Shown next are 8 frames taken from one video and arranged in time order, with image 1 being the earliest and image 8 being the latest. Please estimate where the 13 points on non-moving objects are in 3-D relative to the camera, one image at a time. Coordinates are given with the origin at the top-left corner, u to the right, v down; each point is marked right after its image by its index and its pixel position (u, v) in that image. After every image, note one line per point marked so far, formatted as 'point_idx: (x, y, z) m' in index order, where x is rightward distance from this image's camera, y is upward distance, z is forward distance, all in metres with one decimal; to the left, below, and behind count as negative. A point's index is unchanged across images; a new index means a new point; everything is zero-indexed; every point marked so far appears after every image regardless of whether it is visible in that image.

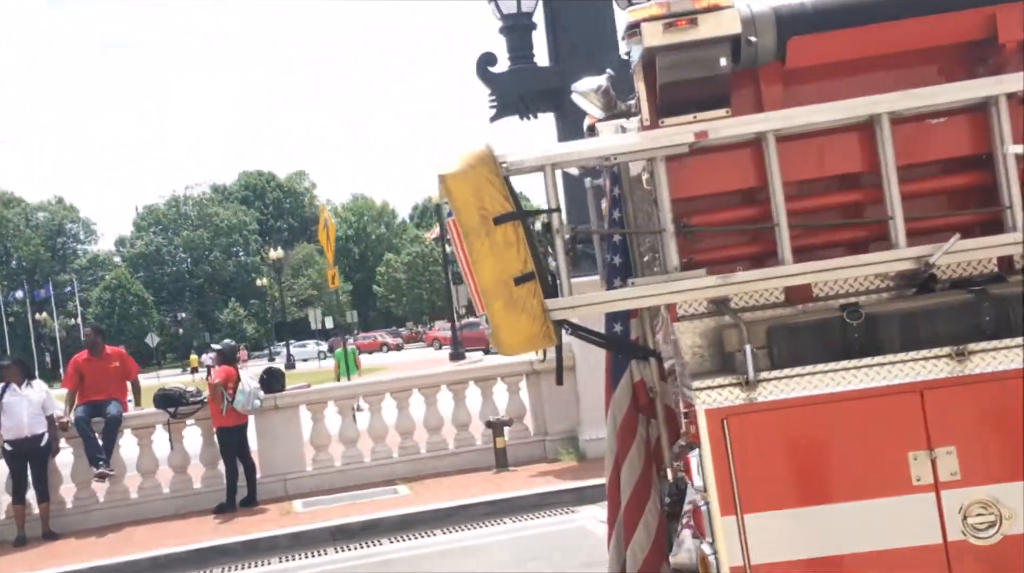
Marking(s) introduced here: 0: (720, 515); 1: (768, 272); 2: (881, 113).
0: (+0.7, -0.8, +3.7) m
1: (+0.9, +0.1, +3.8) m
2: (+1.2, +0.6, +3.7) m
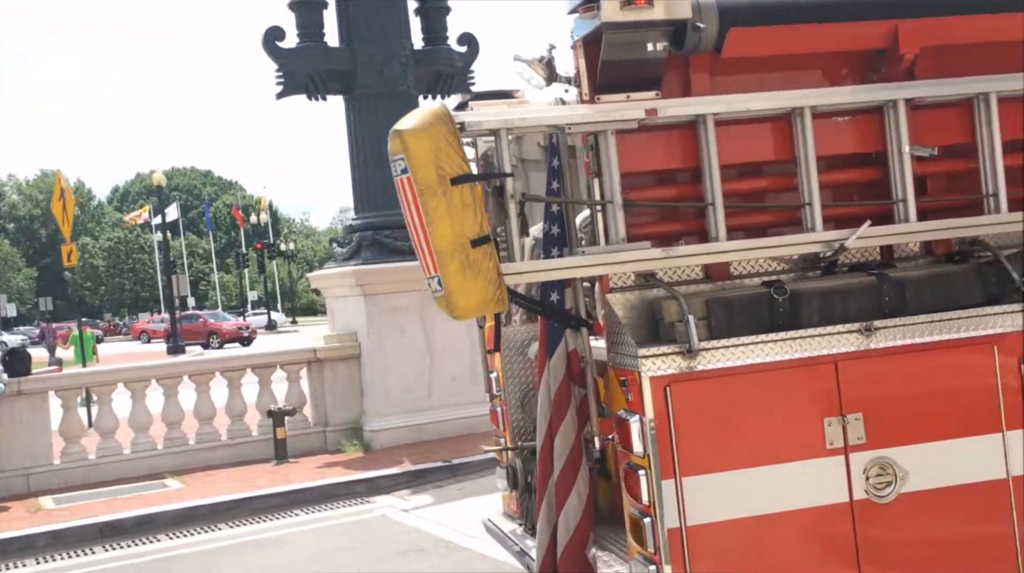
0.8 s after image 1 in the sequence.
0: (+0.5, -0.7, +3.9) m
1: (+0.7, +0.1, +4.0) m
2: (+1.1, +0.7, +4.0) m
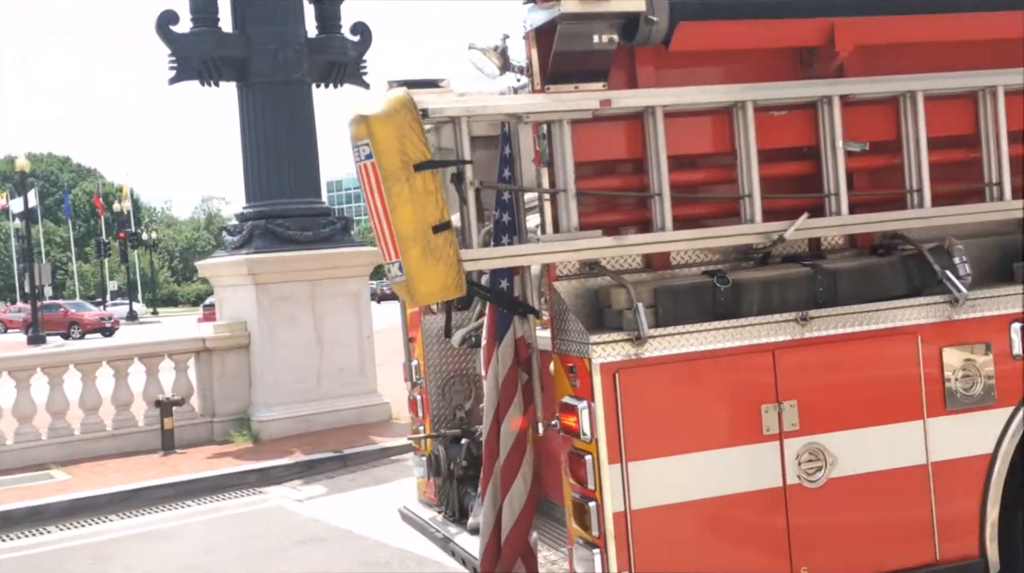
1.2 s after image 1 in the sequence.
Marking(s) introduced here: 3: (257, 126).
0: (+0.3, -0.6, +3.9) m
1: (+0.5, +0.2, +4.1) m
2: (+0.9, +0.7, +4.2) m
3: (-2.5, +1.5, +10.6) m
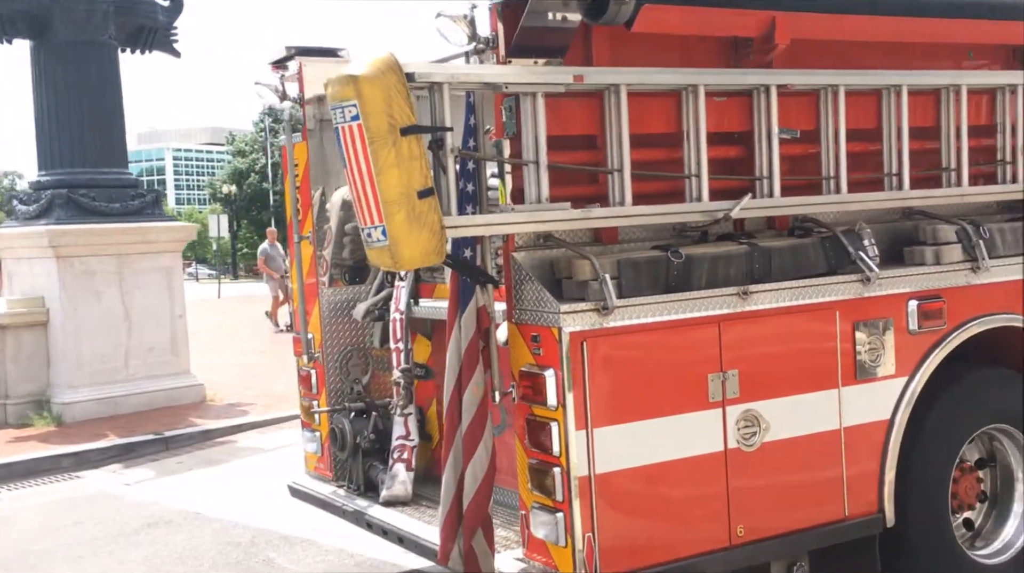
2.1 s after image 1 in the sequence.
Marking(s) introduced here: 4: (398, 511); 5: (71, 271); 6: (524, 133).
0: (+0.2, -0.5, +4.0) m
1: (+0.4, +0.3, +4.2) m
2: (+0.7, +0.8, +4.4) m
3: (-4.1, +1.8, +9.8) m
4: (-0.5, -1.0, +5.1) m
5: (-3.9, +0.1, +9.7) m
6: (0.0, +0.6, +4.1) m
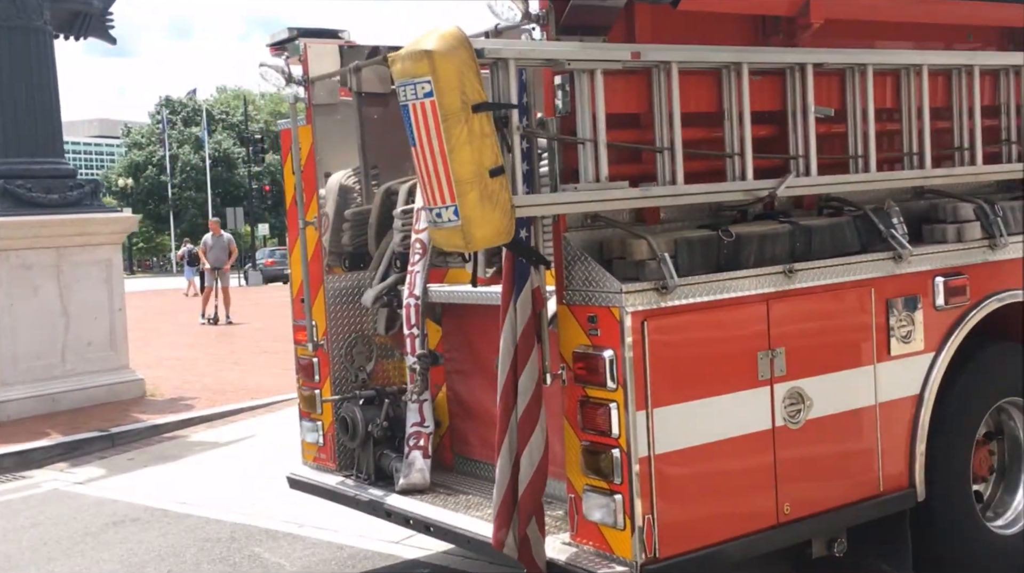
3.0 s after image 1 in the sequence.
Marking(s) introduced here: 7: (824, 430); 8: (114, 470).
0: (+0.4, -0.4, +4.0) m
1: (+0.6, +0.4, +4.2) m
2: (+0.9, +0.9, +4.4) m
3: (-4.4, +1.8, +9.3) m
4: (-0.4, -1.0, +5.0) m
5: (-4.2, +0.2, +9.2) m
6: (+0.2, +0.6, +4.0) m
7: (+1.3, -0.6, +4.5) m
8: (-3.0, -1.4, +8.2) m
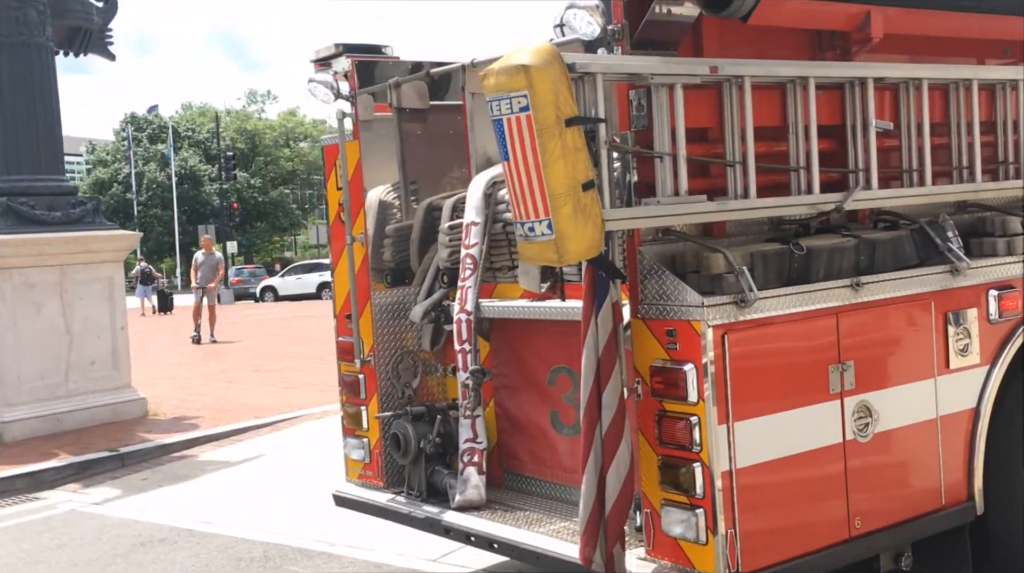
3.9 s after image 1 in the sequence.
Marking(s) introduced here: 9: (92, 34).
0: (+0.7, -0.5, +4.0) m
1: (+0.9, +0.3, +4.2) m
2: (+1.2, +0.8, +4.4) m
3: (-4.3, +1.7, +9.1) m
4: (-0.2, -1.0, +5.0) m
5: (-4.1, 0.0, +9.1) m
6: (+0.5, +0.6, +4.1) m
7: (+1.5, -0.6, +4.5) m
8: (-2.8, -1.5, +8.1) m
9: (-4.0, +2.4, +10.5) m
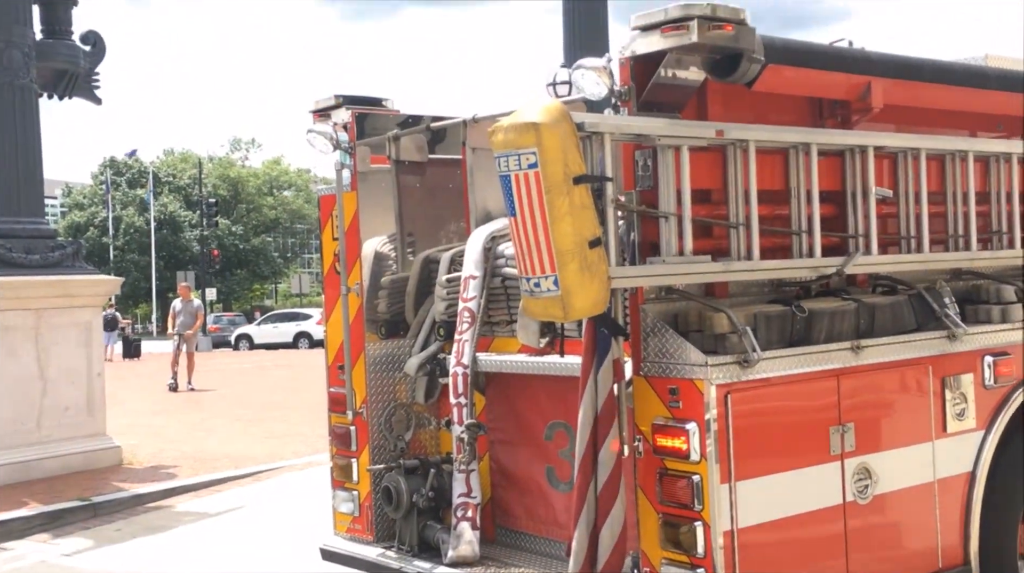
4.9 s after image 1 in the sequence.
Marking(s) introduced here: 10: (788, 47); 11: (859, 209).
0: (+0.7, -0.7, +4.0) m
1: (+0.9, +0.1, +4.2) m
2: (+1.2, +0.6, +4.5) m
3: (-4.4, +1.3, +9.1) m
4: (-0.2, -1.3, +4.9) m
5: (-4.2, -0.3, +8.9) m
6: (+0.6, +0.4, +4.1) m
7: (+1.5, -0.9, +4.5) m
8: (-2.9, -1.8, +7.9) m
9: (-4.1, +2.0, +10.5) m
10: (+1.1, +1.0, +4.5) m
11: (+1.5, +0.3, +4.7) m
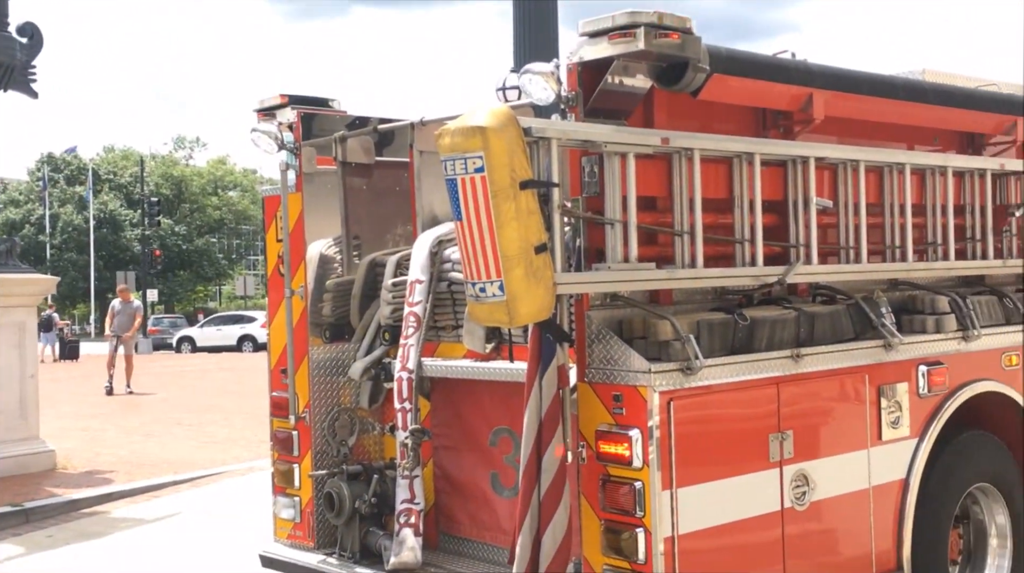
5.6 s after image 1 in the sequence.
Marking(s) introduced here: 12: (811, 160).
0: (+0.5, -0.7, +4.0) m
1: (+0.7, +0.1, +4.2) m
2: (+1.0, +0.5, +4.5) m
3: (-4.8, +1.3, +8.9) m
4: (-0.5, -1.3, +4.9) m
5: (-4.7, -0.3, +8.7) m
6: (+0.4, +0.4, +4.1) m
7: (+1.3, -0.9, +4.6) m
8: (-3.3, -1.8, +7.7) m
9: (-4.6, +2.0, +10.3) m
10: (+0.9, +0.9, +4.6) m
11: (+1.2, +0.3, +4.8) m
12: (+1.3, +0.5, +4.7) m
